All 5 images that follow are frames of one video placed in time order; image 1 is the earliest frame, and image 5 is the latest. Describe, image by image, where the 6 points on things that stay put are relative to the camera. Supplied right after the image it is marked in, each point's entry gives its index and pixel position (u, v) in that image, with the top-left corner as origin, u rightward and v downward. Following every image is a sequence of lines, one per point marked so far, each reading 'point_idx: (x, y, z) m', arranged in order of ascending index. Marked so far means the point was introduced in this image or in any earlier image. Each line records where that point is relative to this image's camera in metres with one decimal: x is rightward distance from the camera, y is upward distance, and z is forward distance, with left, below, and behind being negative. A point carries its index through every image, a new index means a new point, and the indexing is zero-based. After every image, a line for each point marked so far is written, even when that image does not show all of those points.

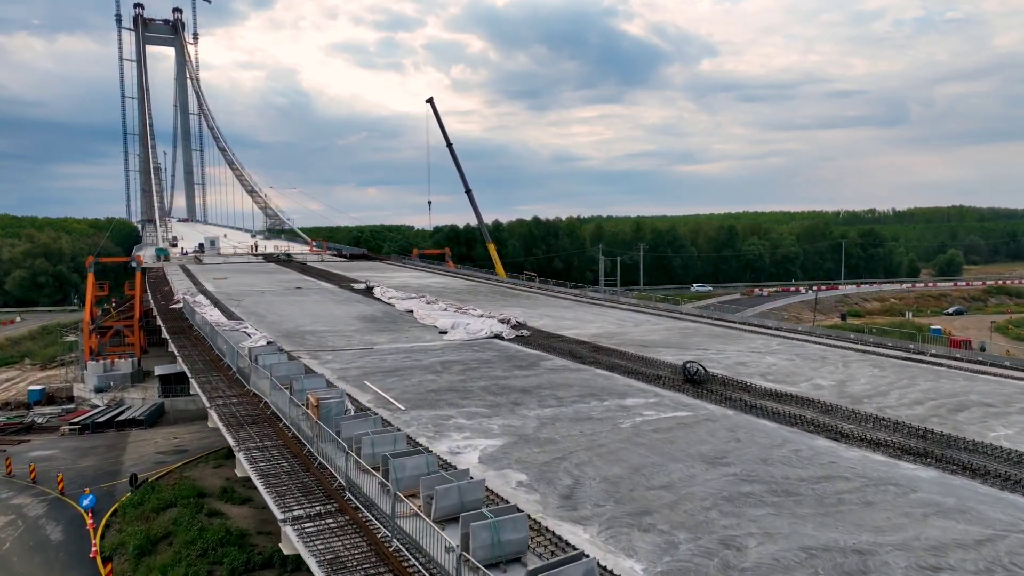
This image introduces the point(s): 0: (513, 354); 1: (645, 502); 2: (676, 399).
0: (0.0, -1.7, +17.4) m
1: (+1.6, -2.6, +8.2) m
2: (+3.1, -2.1, +13.0) m
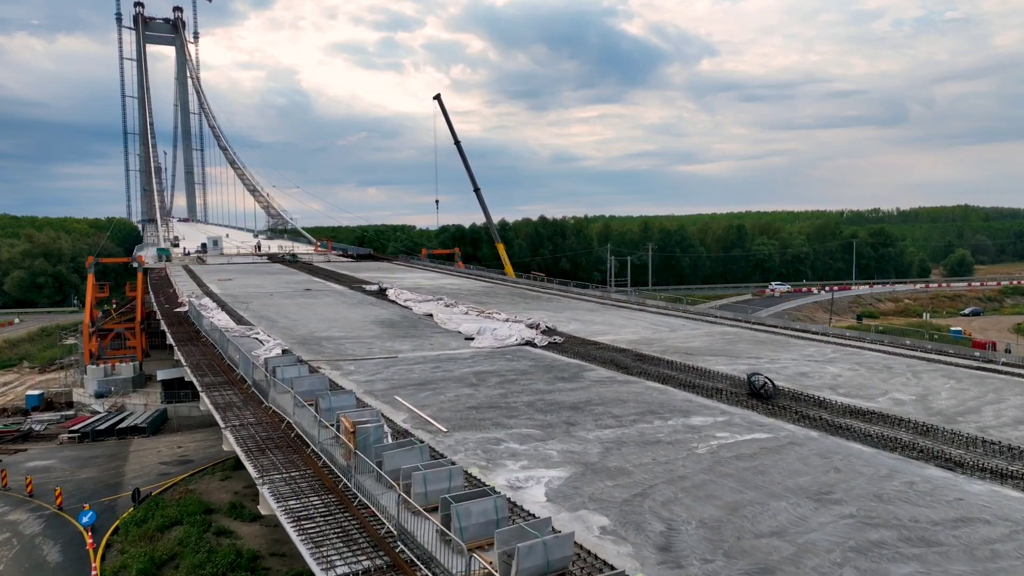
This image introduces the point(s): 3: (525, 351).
0: (+0.9, -1.8, +16.0) m
1: (+2.5, -2.7, +6.8) m
2: (+4.0, -2.2, +11.6) m
3: (+0.3, -1.6, +17.5) m
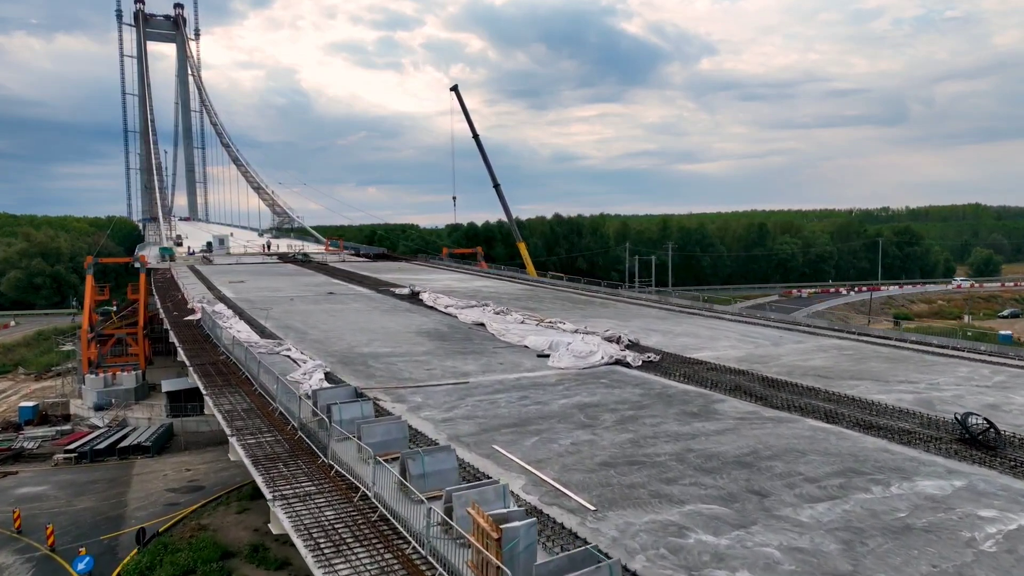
0: (+2.8, -1.9, +12.8) m
1: (+4.4, -2.9, +3.6) m
2: (+5.9, -2.4, +8.4) m
3: (+2.3, -1.8, +14.2) m
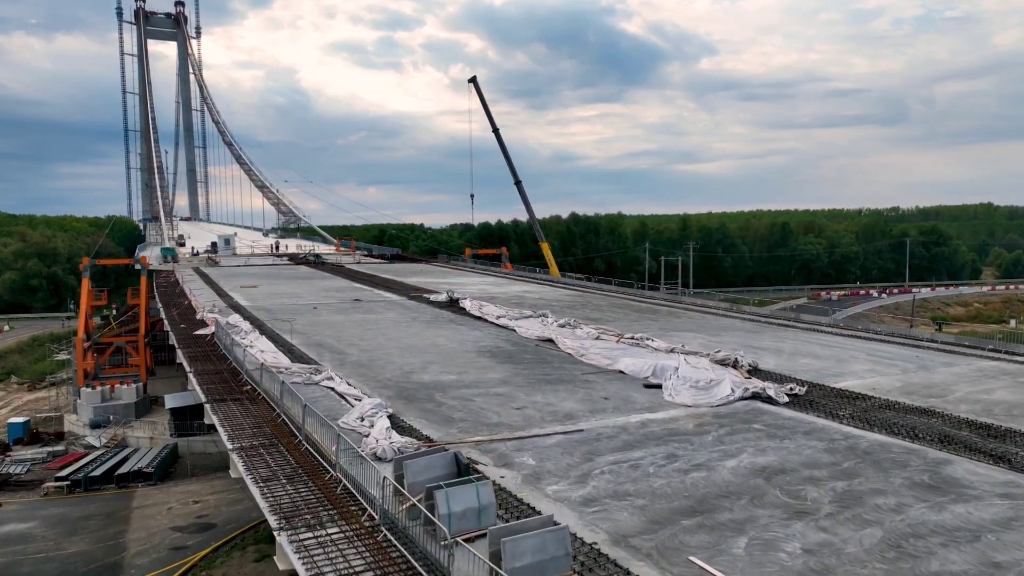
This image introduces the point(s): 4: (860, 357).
0: (+4.7, -2.1, +9.4) m
1: (+6.3, -3.1, +0.2) m
2: (+7.8, -2.6, +5.0) m
3: (+4.1, -2.0, +10.8) m
4: (+7.8, -1.6, +15.4) m
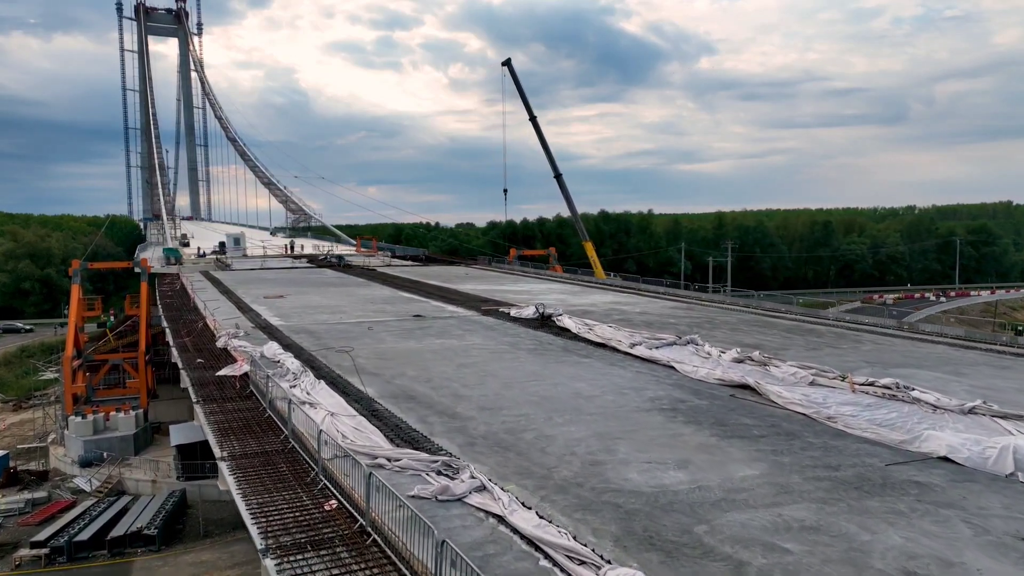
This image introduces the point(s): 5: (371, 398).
0: (+7.7, -2.5, +3.8) m
1: (+9.3, -3.4, -5.4) m
2: (+10.8, -3.0, -0.6) m
3: (+7.2, -2.4, +5.2) m
4: (+10.9, -1.9, +9.8) m
5: (-2.0, -1.7, +10.4) m
